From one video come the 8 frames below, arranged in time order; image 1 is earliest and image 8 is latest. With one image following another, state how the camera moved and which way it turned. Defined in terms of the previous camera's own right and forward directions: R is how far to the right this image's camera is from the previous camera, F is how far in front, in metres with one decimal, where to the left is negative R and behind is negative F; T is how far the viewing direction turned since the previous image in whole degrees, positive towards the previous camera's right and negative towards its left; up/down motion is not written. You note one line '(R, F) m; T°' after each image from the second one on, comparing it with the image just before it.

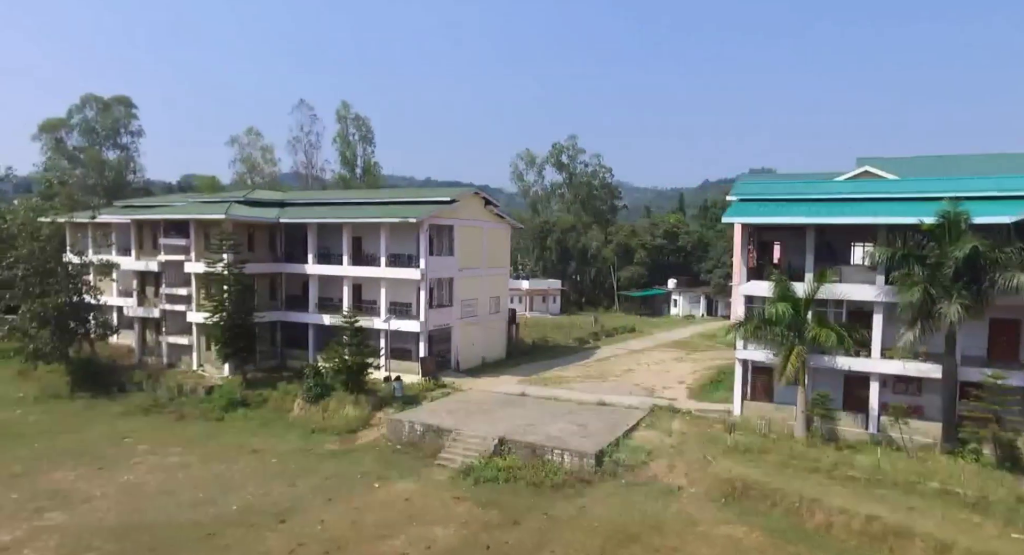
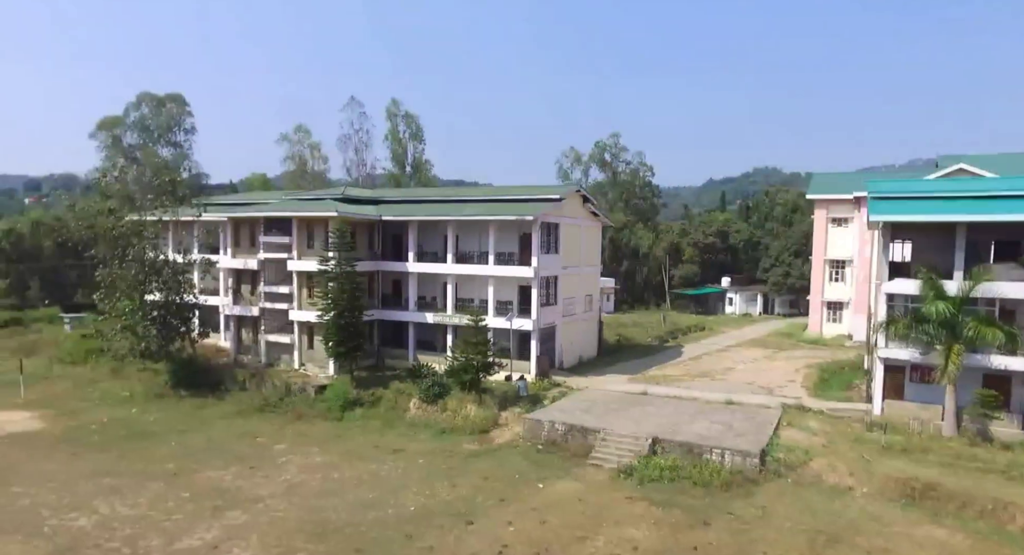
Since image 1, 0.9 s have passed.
(-3.9, +0.2) m; 0°
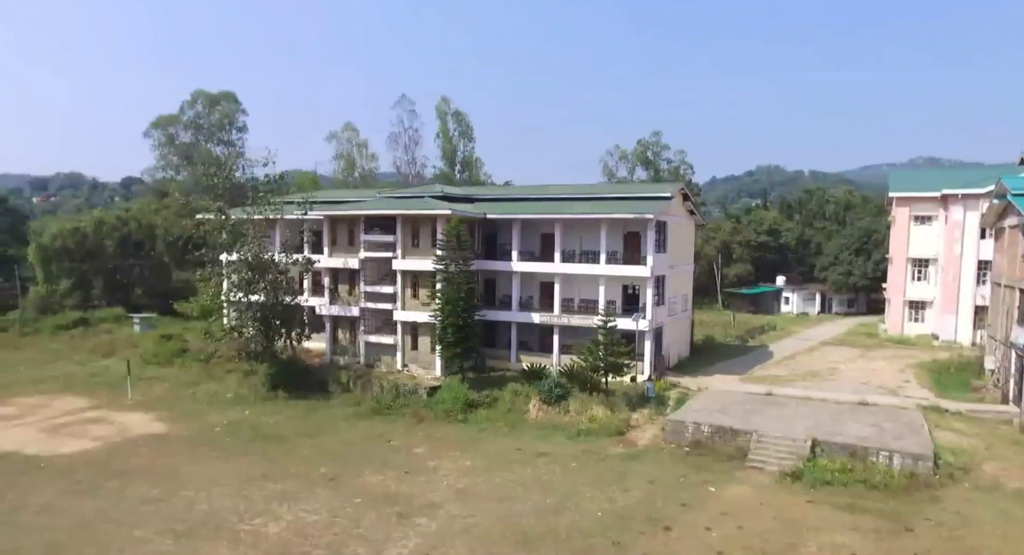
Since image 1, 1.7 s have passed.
(-4.0, +0.4) m; 0°
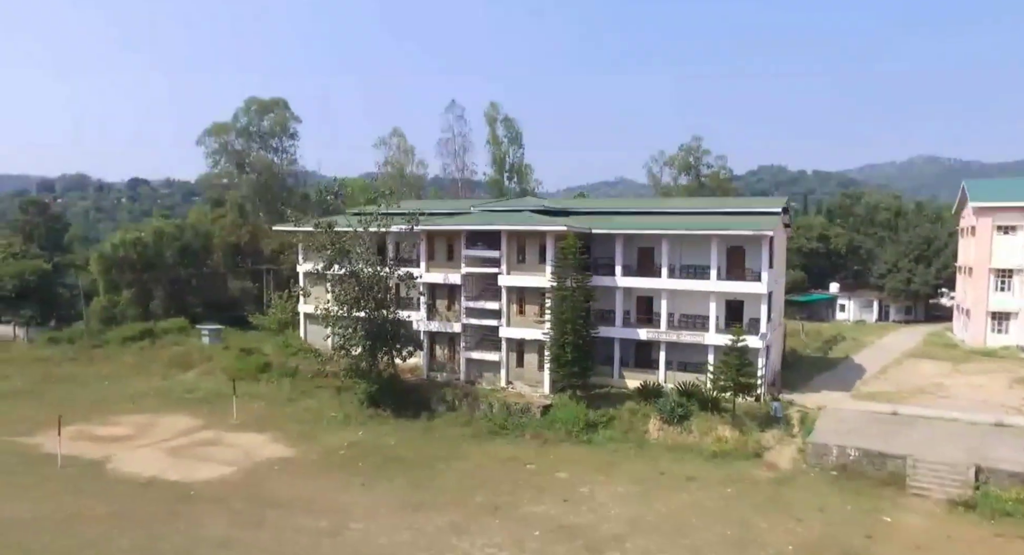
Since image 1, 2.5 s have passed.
(-3.9, +0.4) m; 0°
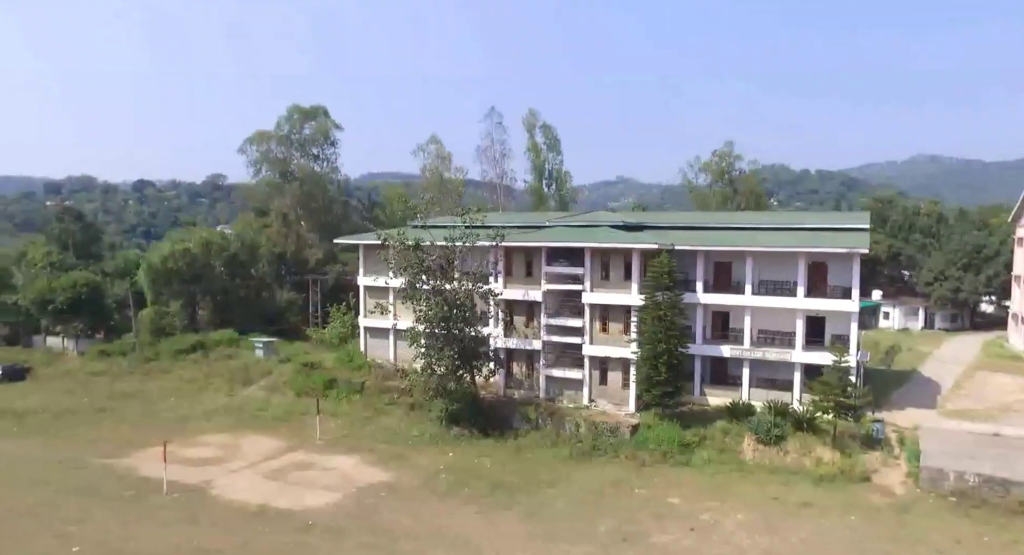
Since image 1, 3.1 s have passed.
(-3.0, +0.3) m; 0°
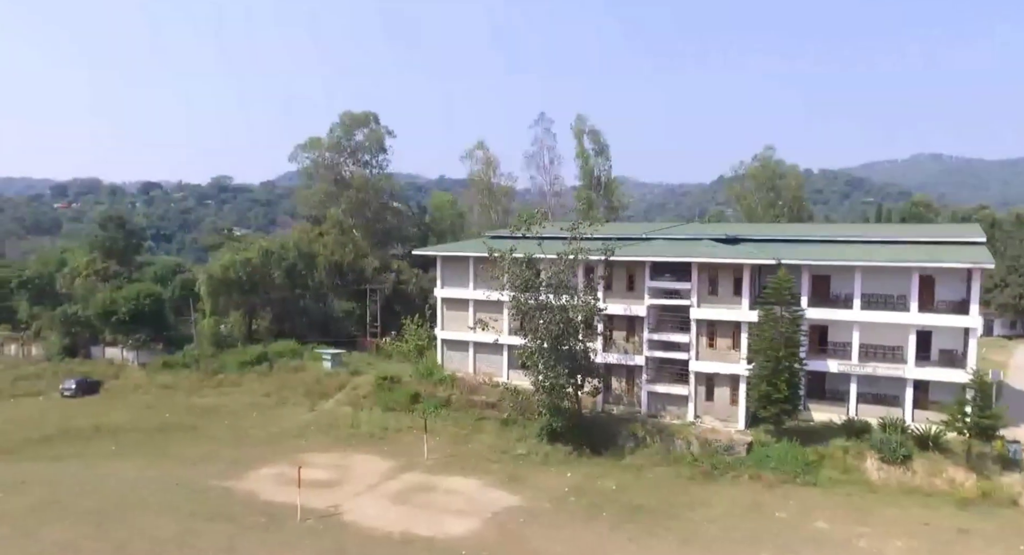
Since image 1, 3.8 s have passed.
(-3.7, +0.5) m; 0°
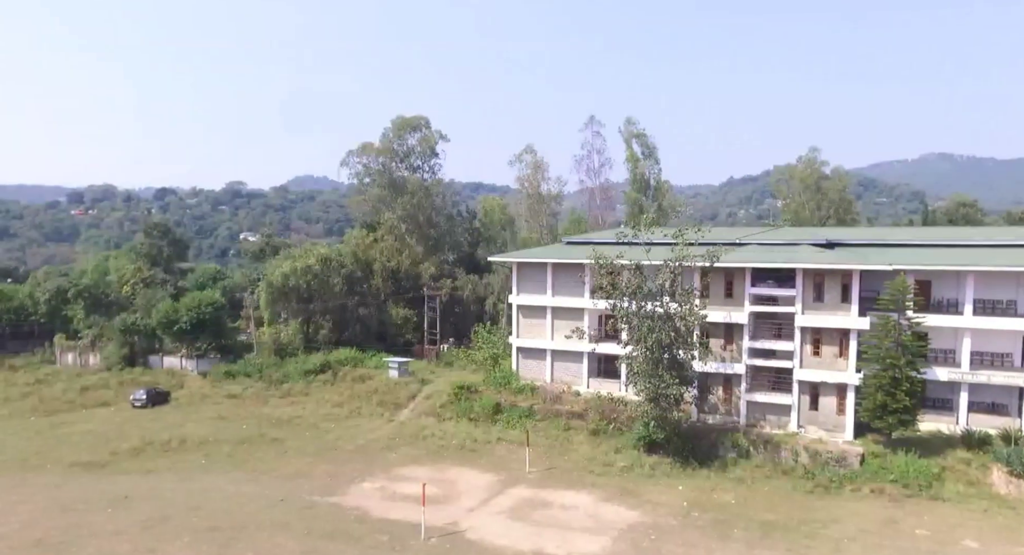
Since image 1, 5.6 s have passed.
(-3.1, +0.7) m; -1°
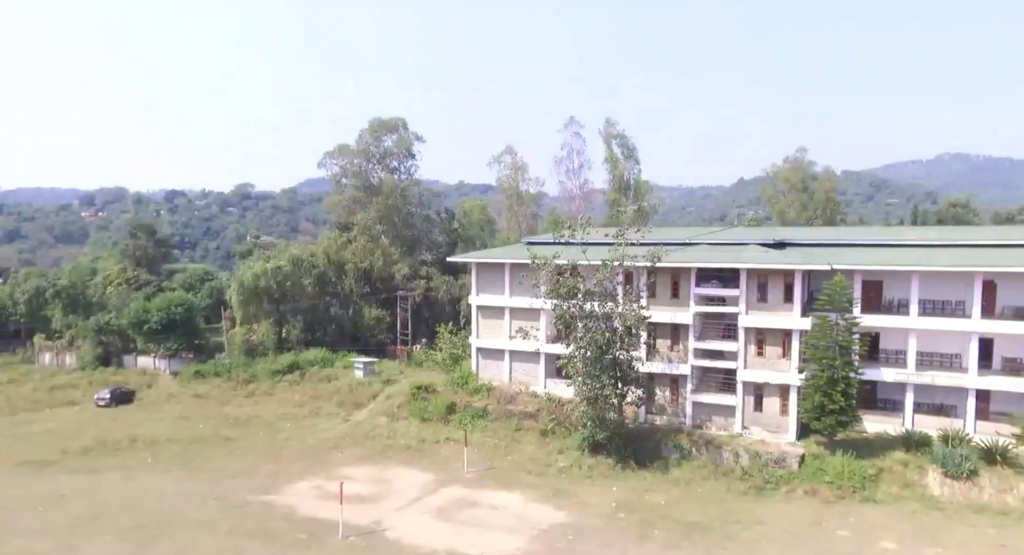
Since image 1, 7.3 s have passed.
(+2.4, 0.0) m; -1°
